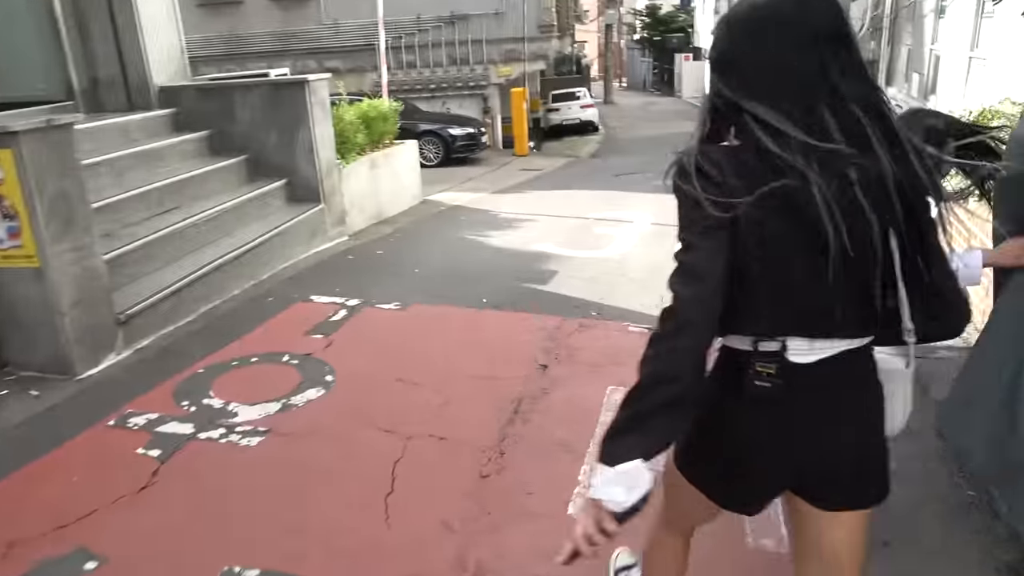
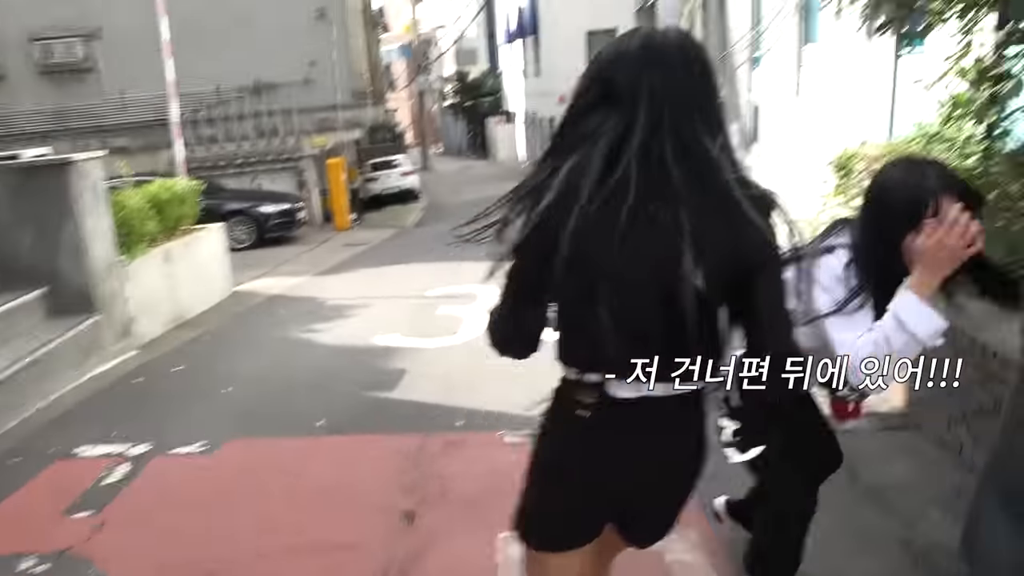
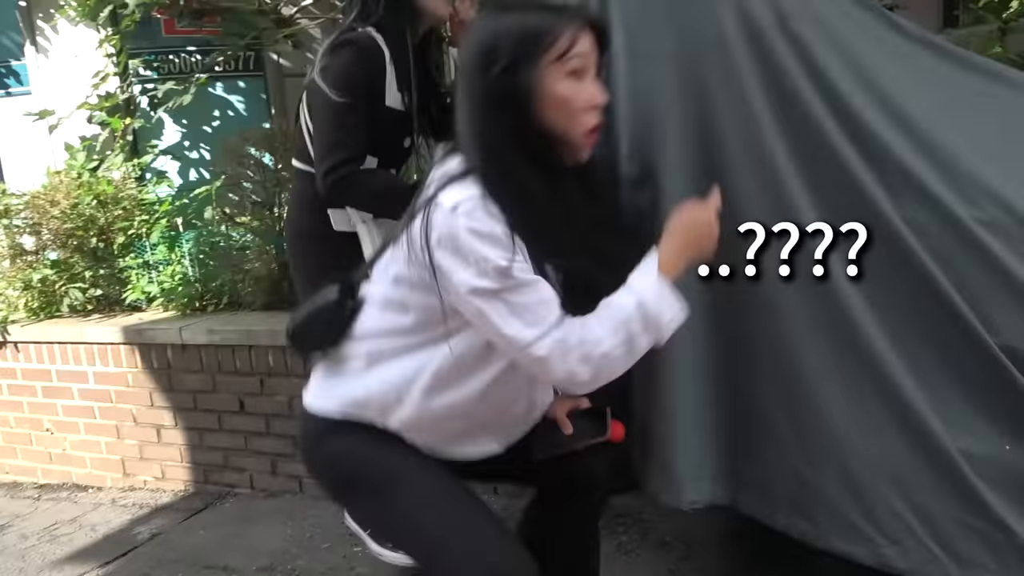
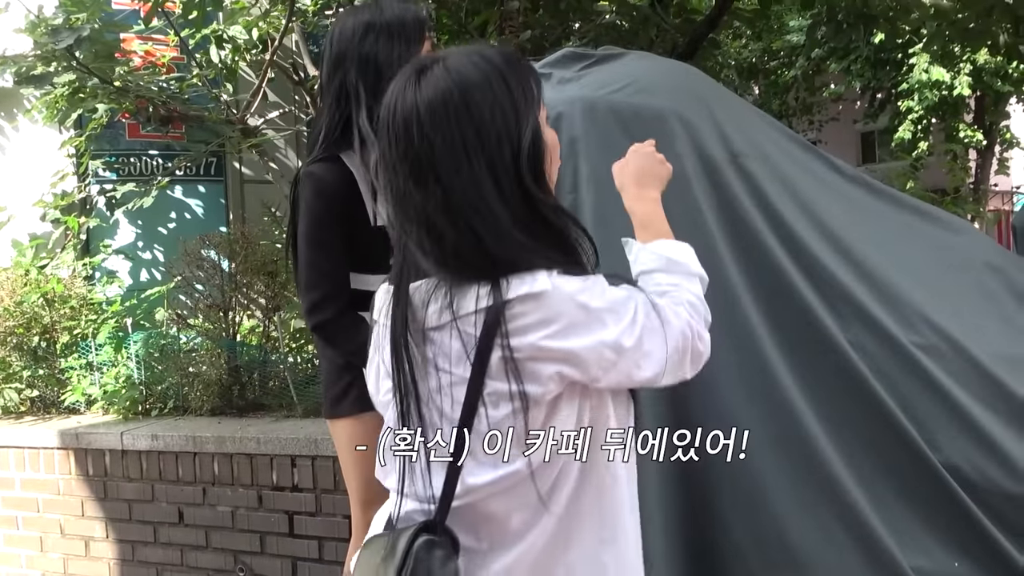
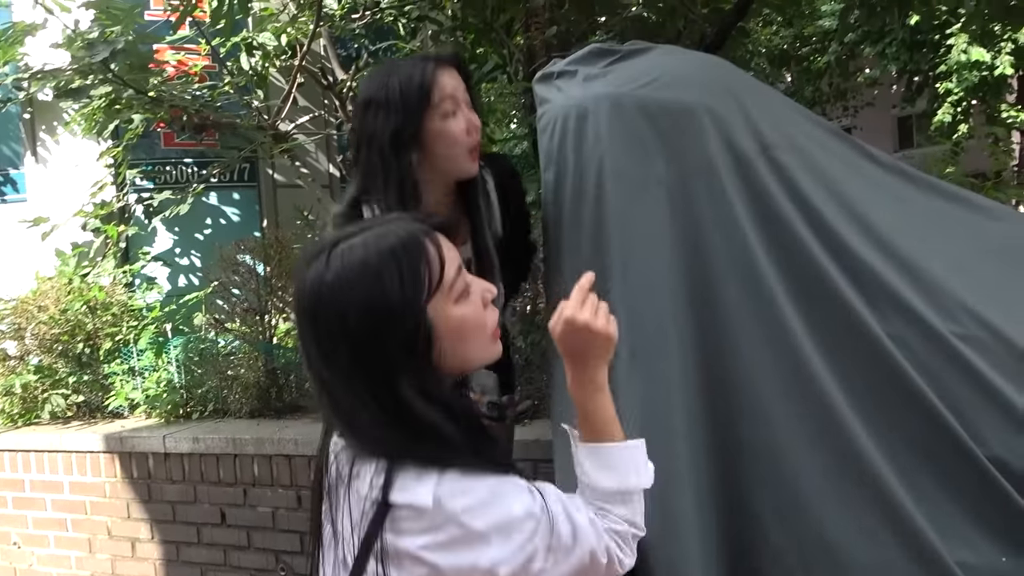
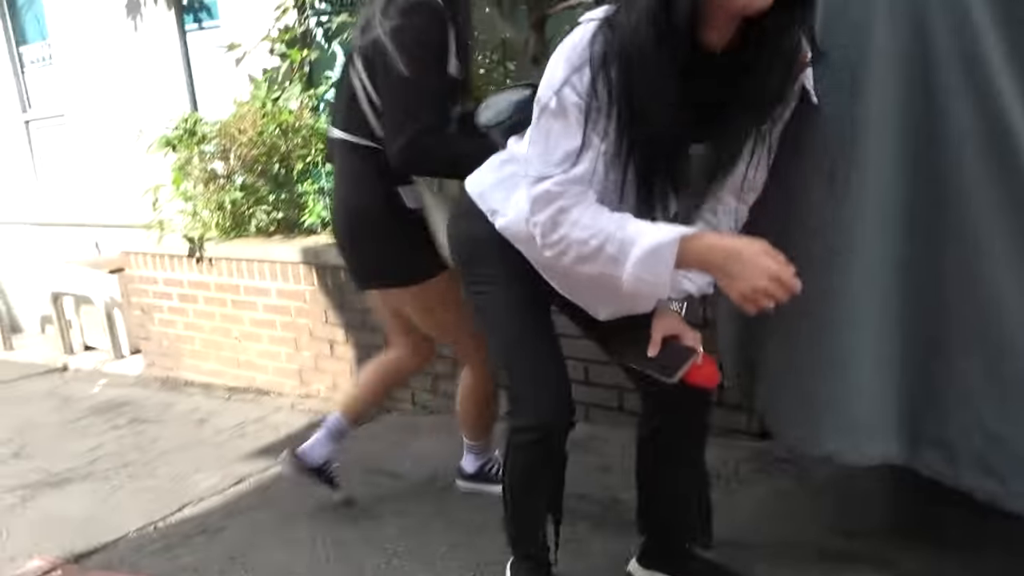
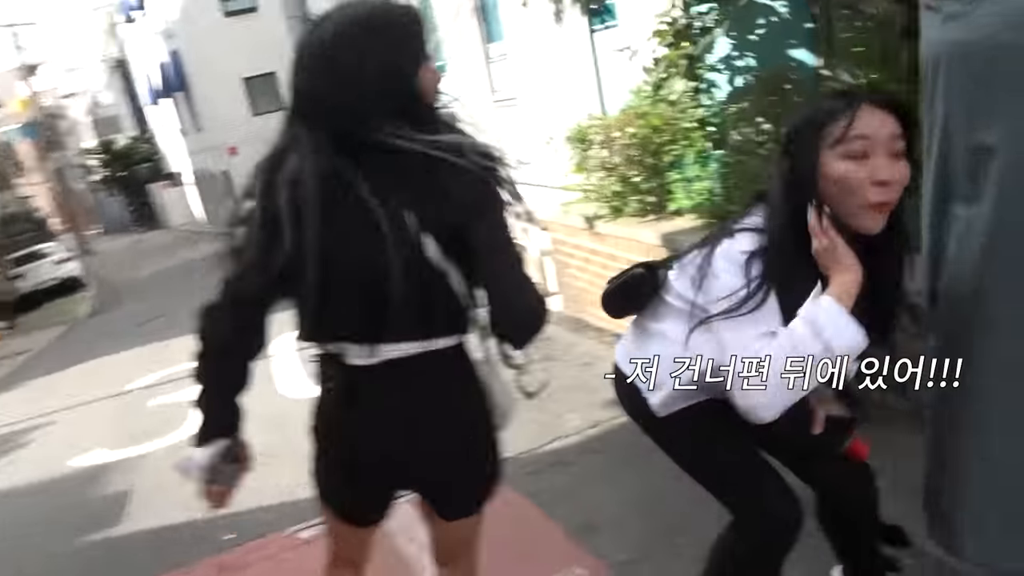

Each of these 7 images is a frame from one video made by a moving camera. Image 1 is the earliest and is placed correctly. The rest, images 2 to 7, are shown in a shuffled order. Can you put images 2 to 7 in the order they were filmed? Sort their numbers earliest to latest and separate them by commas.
2, 7, 6, 3, 5, 4
